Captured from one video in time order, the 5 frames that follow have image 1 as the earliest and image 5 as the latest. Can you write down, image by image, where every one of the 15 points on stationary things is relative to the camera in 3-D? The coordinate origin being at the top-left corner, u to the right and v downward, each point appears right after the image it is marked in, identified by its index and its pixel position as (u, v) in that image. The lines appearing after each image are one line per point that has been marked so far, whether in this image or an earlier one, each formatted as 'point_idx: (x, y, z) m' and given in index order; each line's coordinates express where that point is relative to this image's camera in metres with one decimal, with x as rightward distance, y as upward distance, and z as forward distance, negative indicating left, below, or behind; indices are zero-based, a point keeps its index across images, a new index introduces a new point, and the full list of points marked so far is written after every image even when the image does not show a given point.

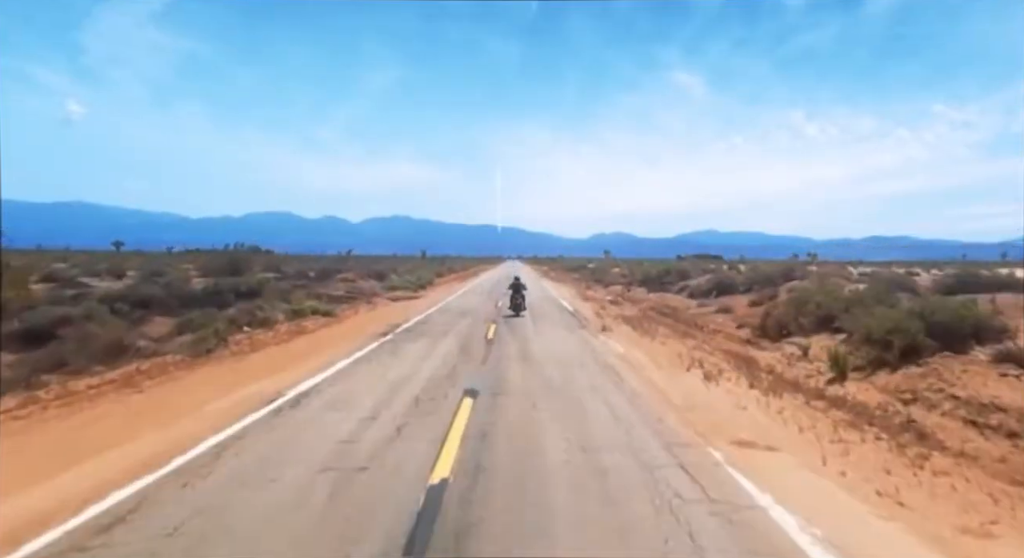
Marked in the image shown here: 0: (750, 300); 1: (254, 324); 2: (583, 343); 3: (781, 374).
0: (+5.2, -0.5, +11.1) m
1: (-4.7, -0.9, +9.4) m
2: (+1.1, -1.0, +8.1) m
3: (+3.0, -1.0, +5.6) m
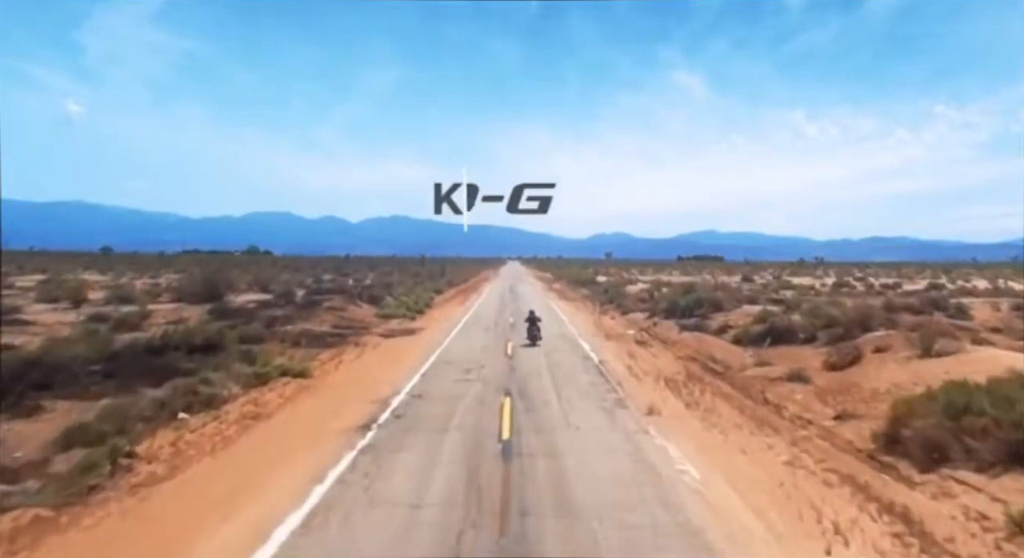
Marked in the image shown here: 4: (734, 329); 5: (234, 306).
0: (+5.5, -1.4, +8.9) m
1: (-4.5, -1.8, +7.1) m
2: (+1.4, -2.0, +5.8) m
3: (+3.3, -2.0, +3.4) m
4: (+5.6, -1.3, +12.9) m
5: (-9.6, -0.9, +17.6) m
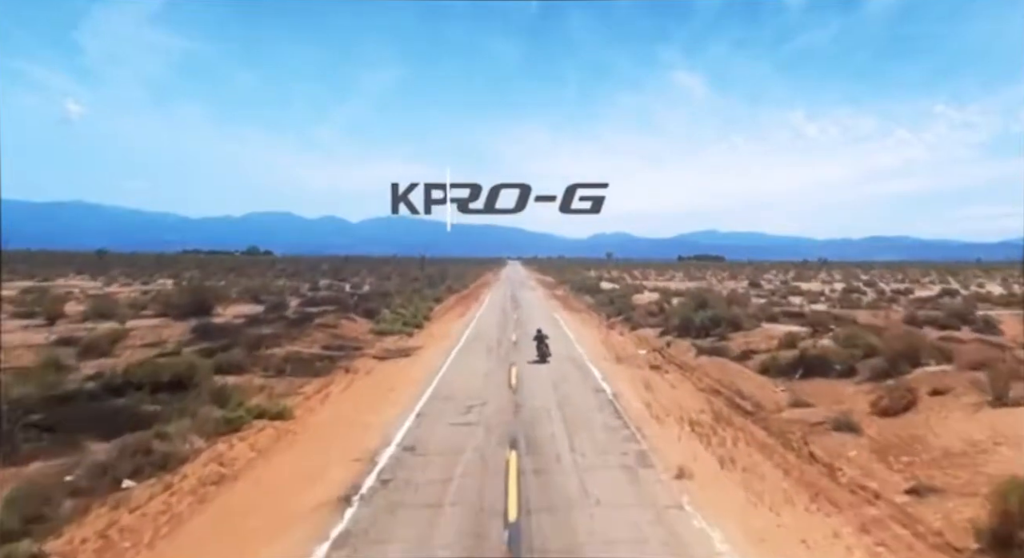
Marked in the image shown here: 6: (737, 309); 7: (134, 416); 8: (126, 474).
0: (+5.6, -1.9, +7.8) m
1: (-4.4, -2.3, +6.1) m
2: (+1.5, -2.5, +4.7) m
3: (+3.3, -2.5, +2.3) m
4: (+5.7, -1.7, +11.8) m
5: (-9.6, -1.4, +16.5) m
6: (+7.9, -1.1, +17.9) m
7: (-5.6, -2.0, +7.5) m
8: (-4.5, -2.2, +5.9) m
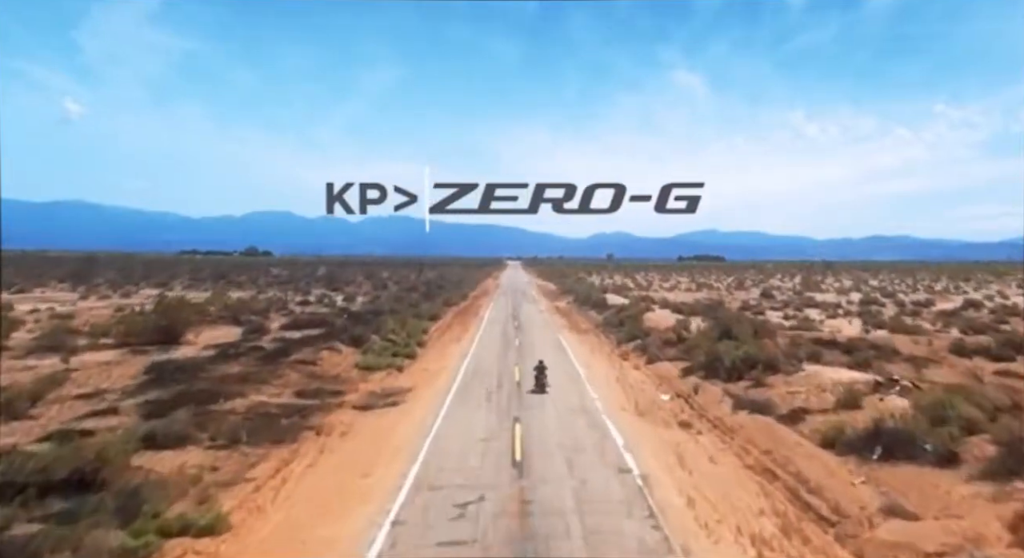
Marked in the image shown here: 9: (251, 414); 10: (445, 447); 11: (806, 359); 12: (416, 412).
0: (+5.6, -2.8, +5.8) m
1: (-4.3, -3.2, +4.0) m
2: (+1.6, -3.4, +2.7) m
3: (+3.4, -3.4, +0.3) m
4: (+5.8, -2.6, +9.8) m
5: (-9.5, -2.3, +14.5) m
6: (+8.0, -1.9, +15.9) m
7: (-5.5, -2.9, +5.5) m
8: (-4.4, -3.1, +3.9) m
9: (-5.6, -2.8, +10.9) m
10: (-1.3, -3.1, +9.7) m
11: (+8.1, -2.2, +14.1) m
12: (-2.3, -3.1, +12.1) m
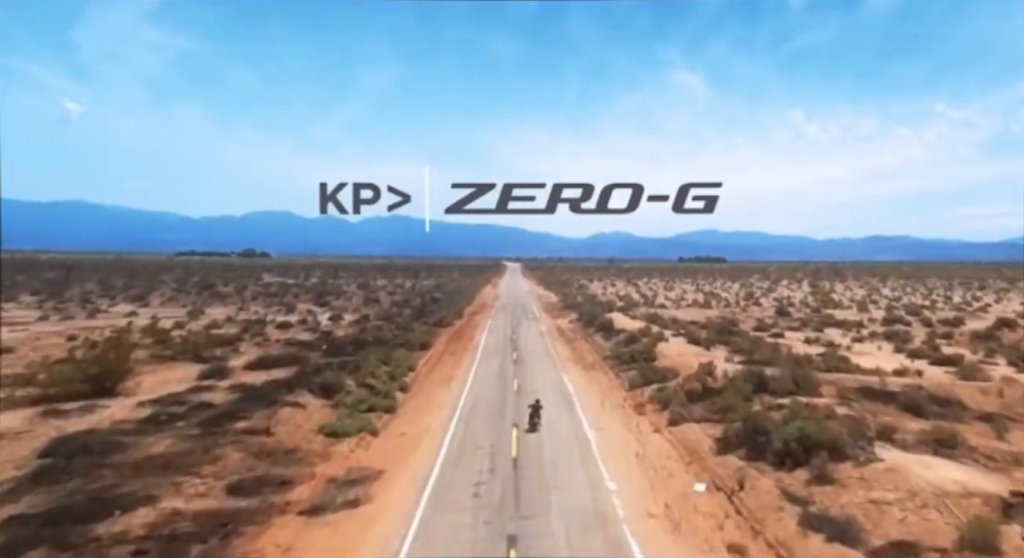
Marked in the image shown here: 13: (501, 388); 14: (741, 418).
0: (+5.5, -4.0, +3.0) m
1: (-4.4, -4.4, +1.2) m
2: (+1.5, -4.6, -0.1) m
3: (+3.3, -4.6, -2.5) m
4: (+5.7, -3.9, +7.0) m
5: (-9.6, -3.5, +11.7) m
6: (+7.9, -3.2, +13.1) m
7: (-5.6, -4.1, +2.7) m
8: (-4.5, -4.3, +1.1) m
9: (-5.7, -4.1, +8.1) m
10: (-1.4, -4.4, +6.9) m
11: (+8.0, -3.4, +11.3) m
12: (-2.4, -4.4, +9.3) m
13: (-0.4, -4.1, +19.0) m
14: (+5.9, -3.4, +13.0) m
